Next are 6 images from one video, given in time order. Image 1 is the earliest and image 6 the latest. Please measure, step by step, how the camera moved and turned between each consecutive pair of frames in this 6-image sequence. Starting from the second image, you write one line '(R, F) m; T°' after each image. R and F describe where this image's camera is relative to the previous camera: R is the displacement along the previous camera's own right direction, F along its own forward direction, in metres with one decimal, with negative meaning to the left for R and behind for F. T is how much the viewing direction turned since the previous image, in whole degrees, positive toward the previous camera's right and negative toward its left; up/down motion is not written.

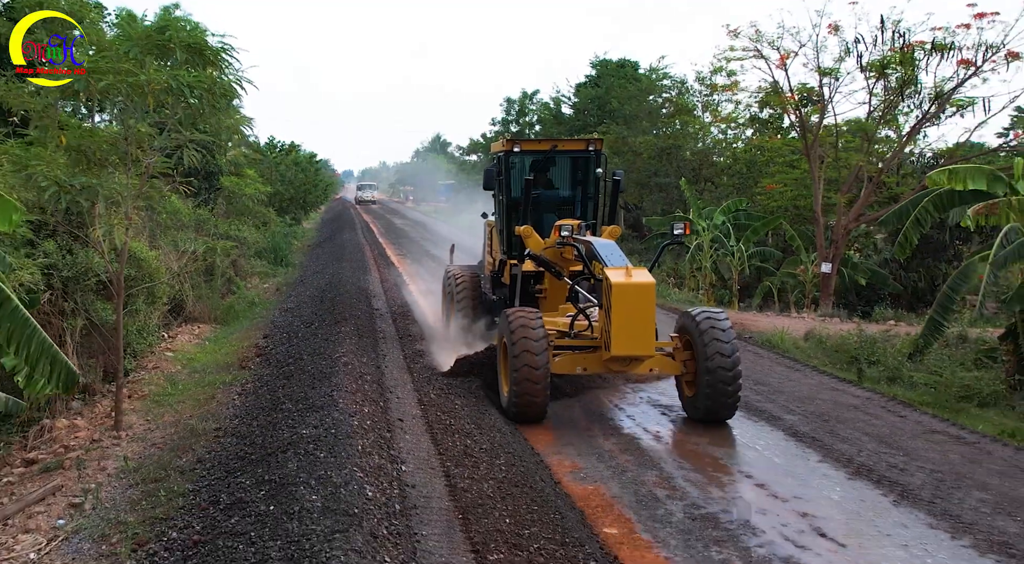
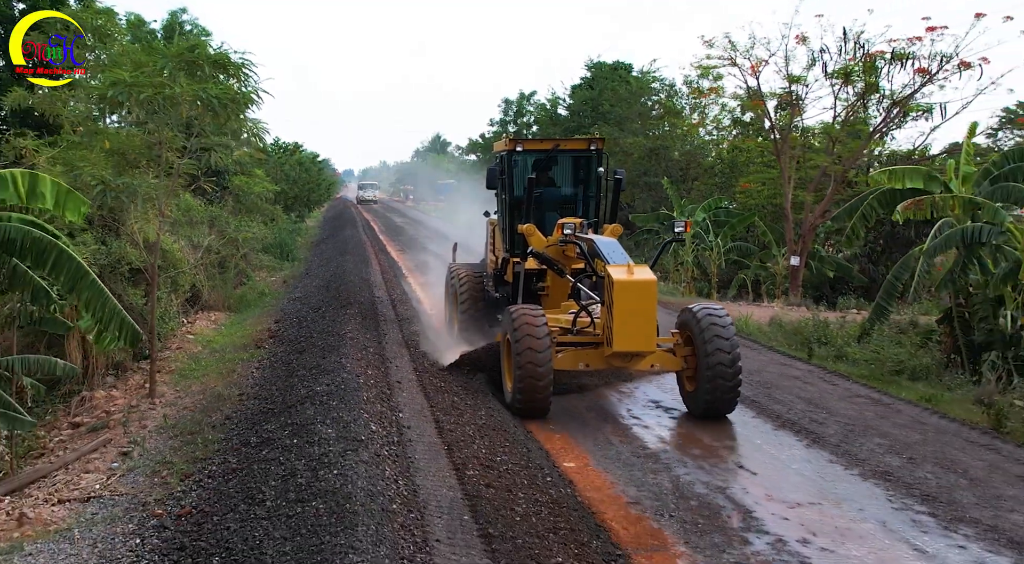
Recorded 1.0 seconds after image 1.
(+0.2, -1.2) m; 0°
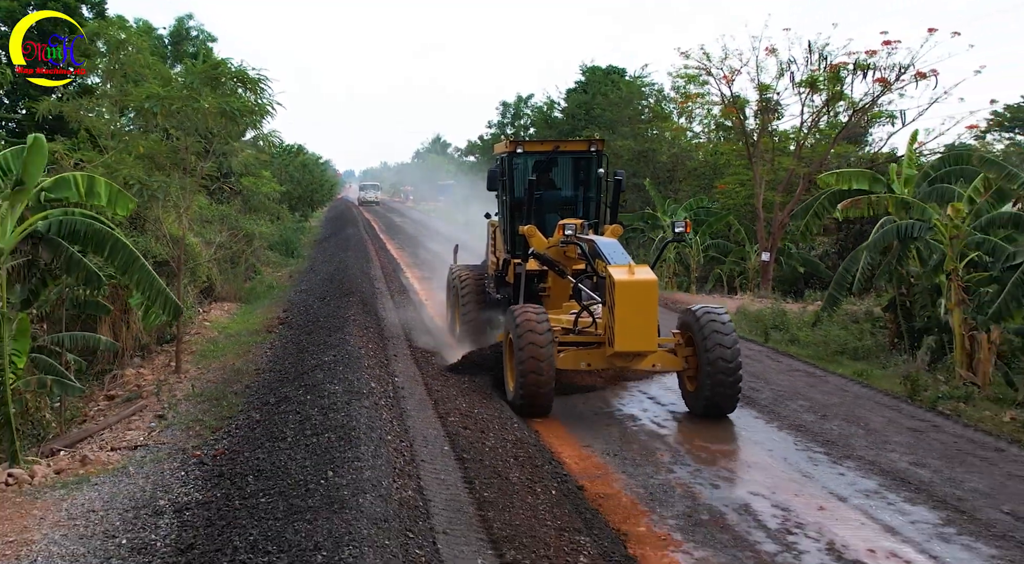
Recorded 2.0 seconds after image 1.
(+0.2, -1.2) m; 0°
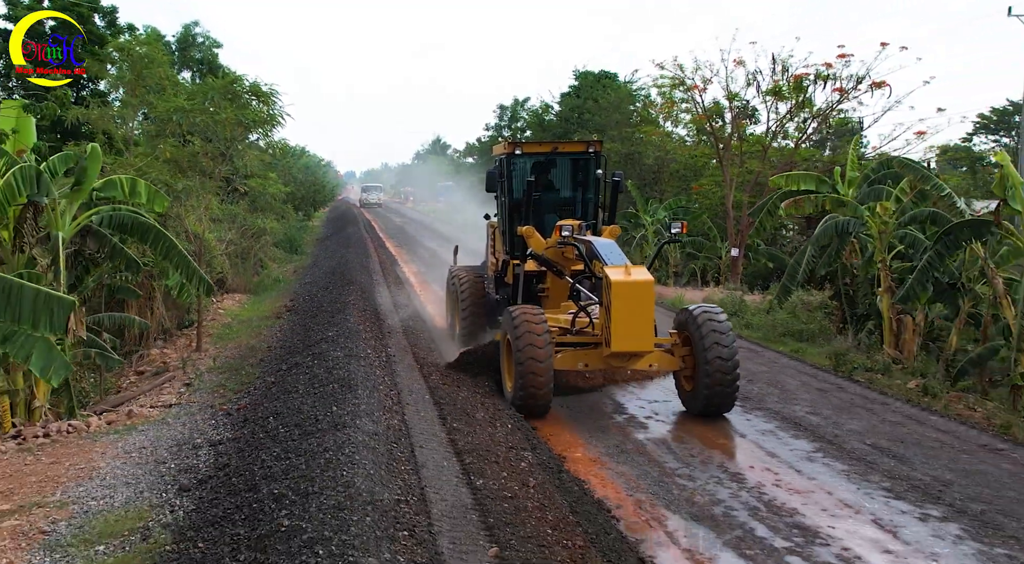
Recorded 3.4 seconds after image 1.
(+0.3, -1.4) m; 0°
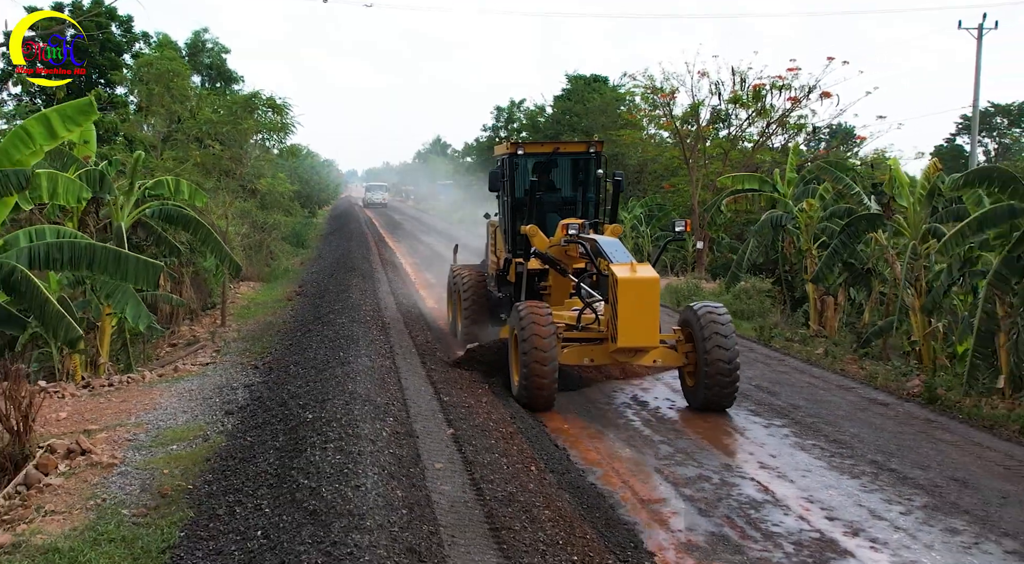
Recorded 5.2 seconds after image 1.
(+0.4, -2.0) m; 0°
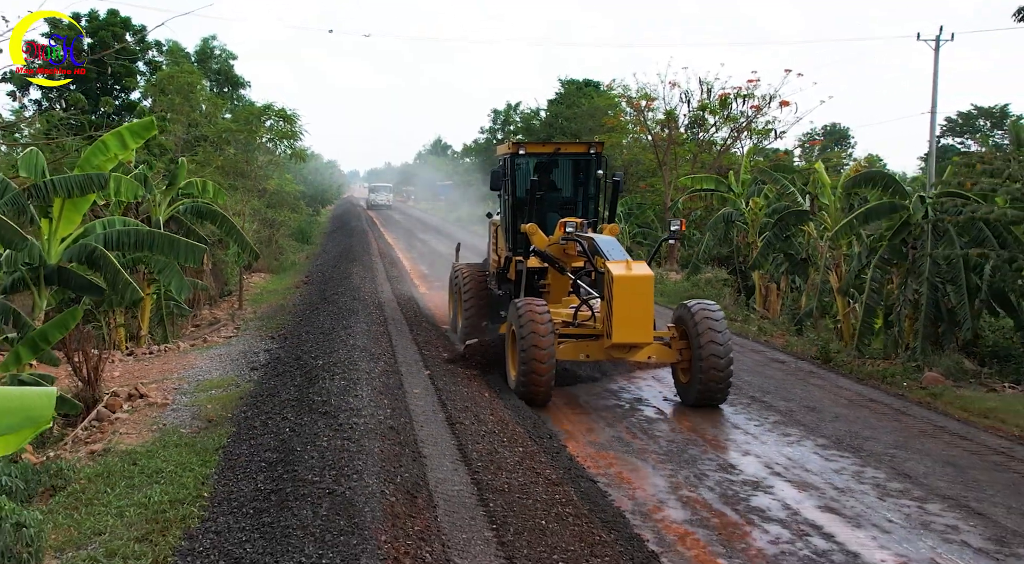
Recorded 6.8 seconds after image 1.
(+0.4, -2.0) m; 0°
